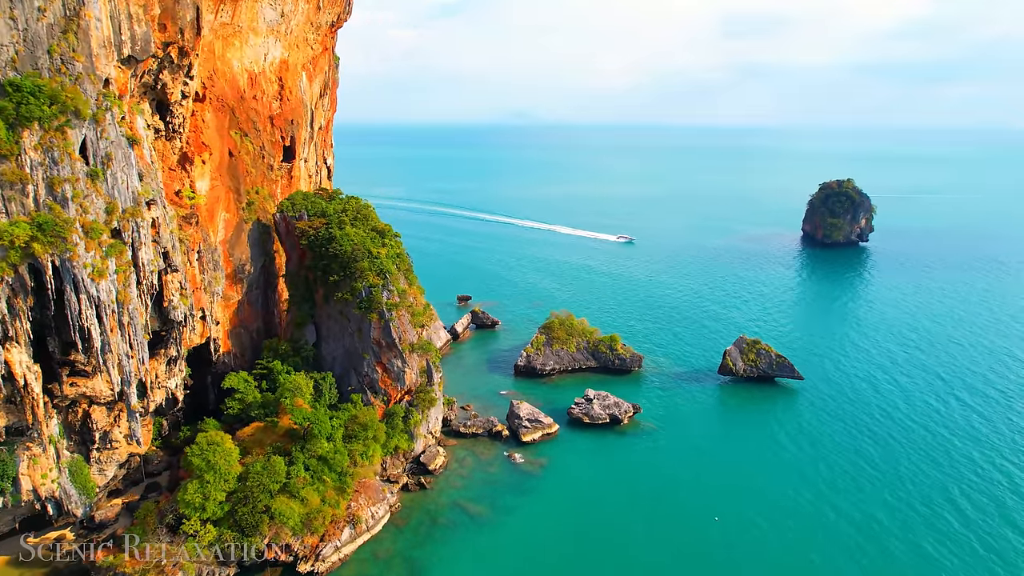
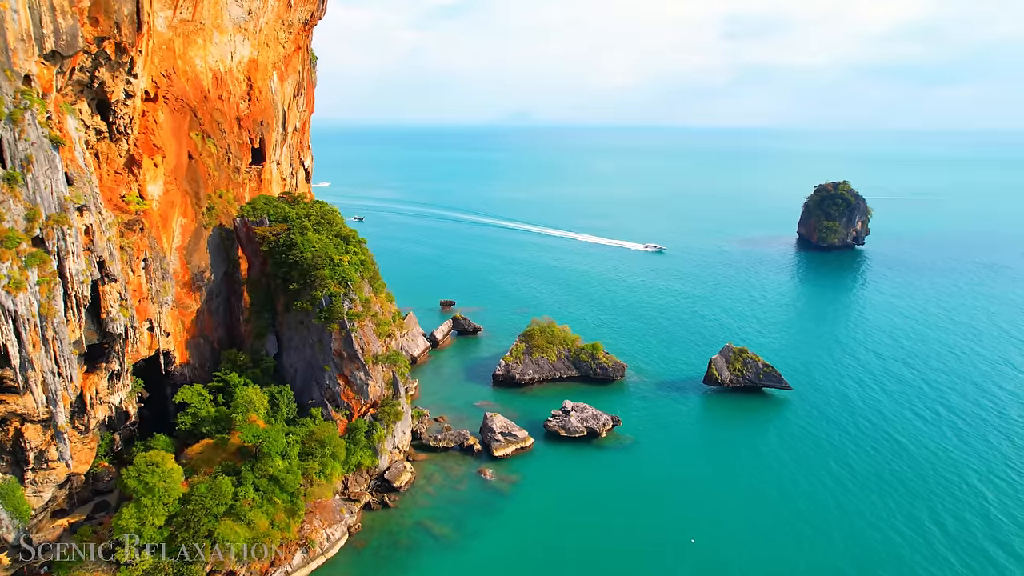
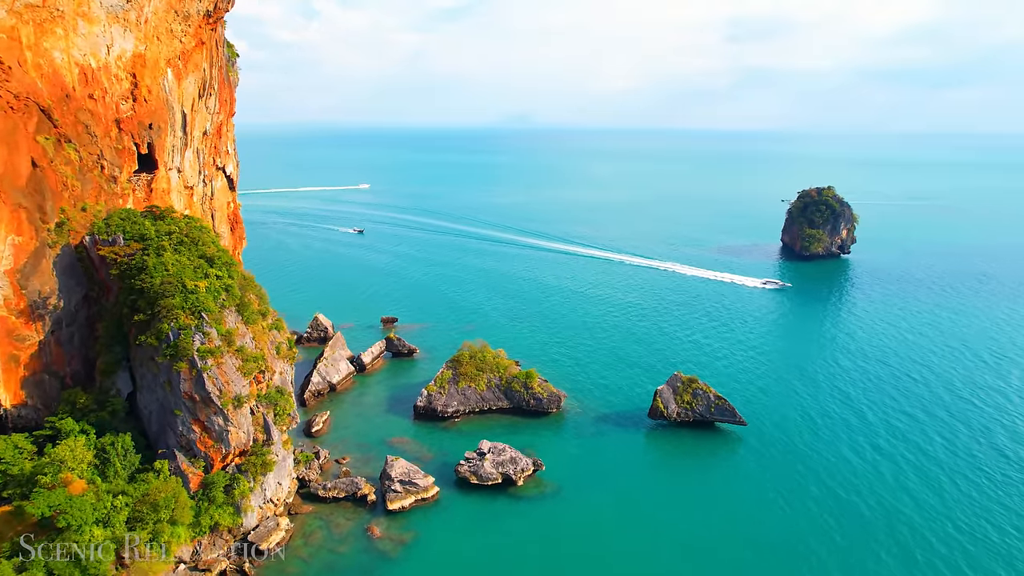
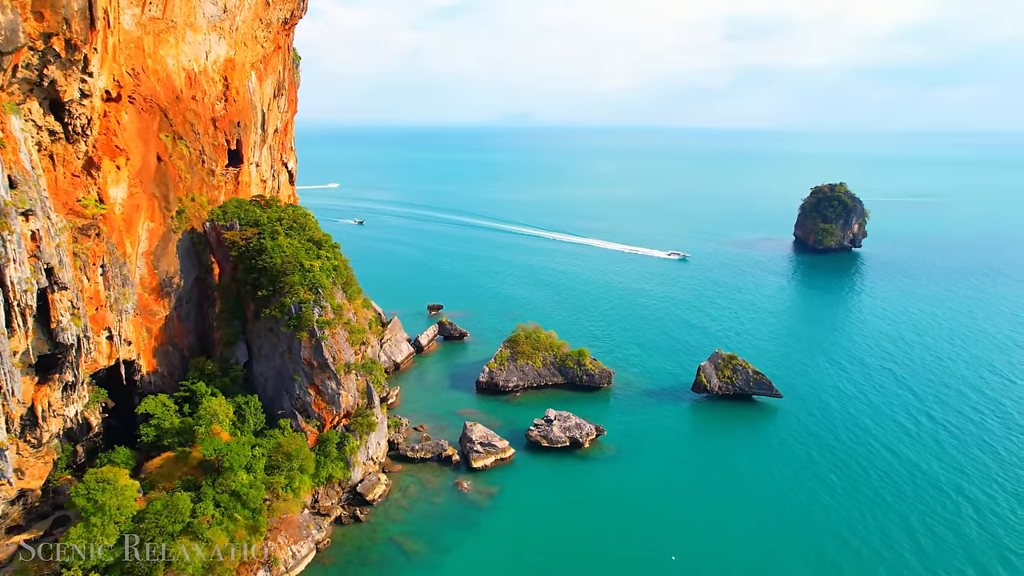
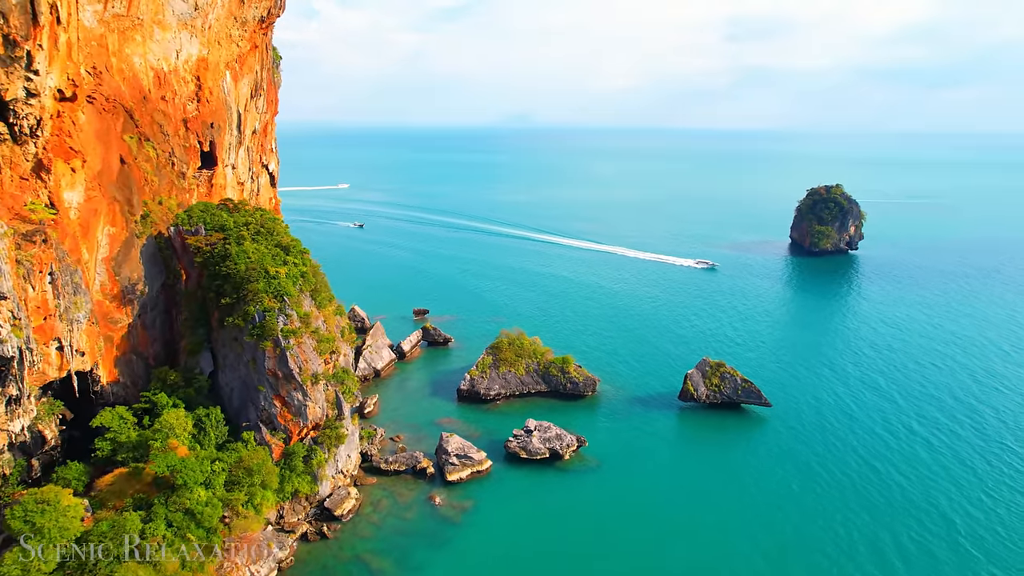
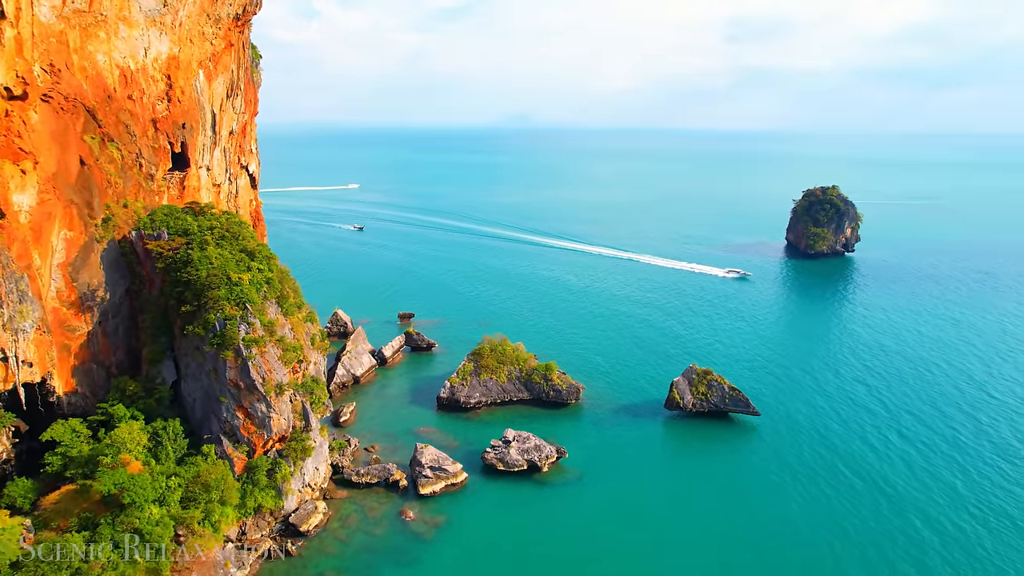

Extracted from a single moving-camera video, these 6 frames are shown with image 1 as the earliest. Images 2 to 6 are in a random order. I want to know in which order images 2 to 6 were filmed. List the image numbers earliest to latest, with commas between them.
2, 4, 5, 6, 3
